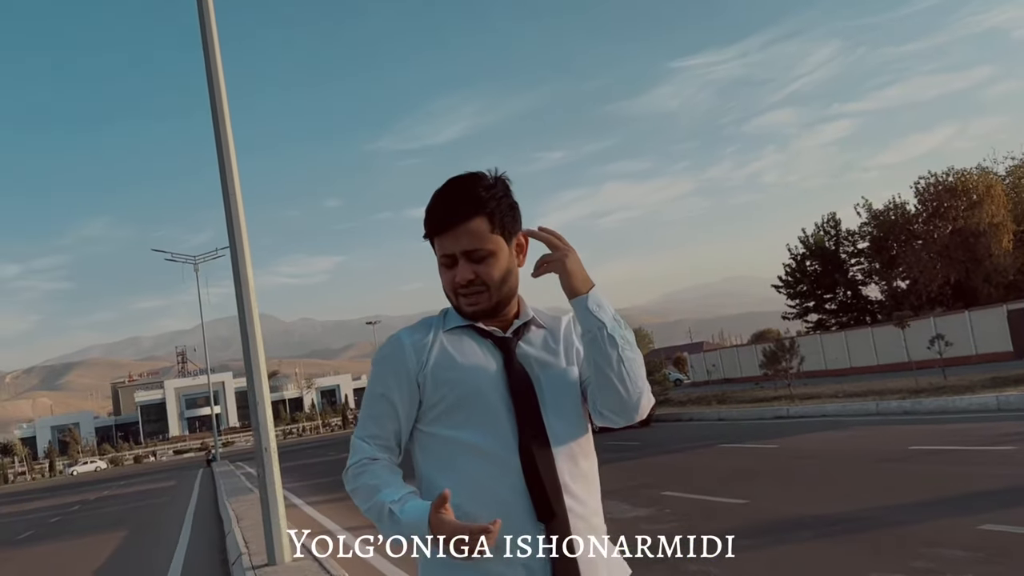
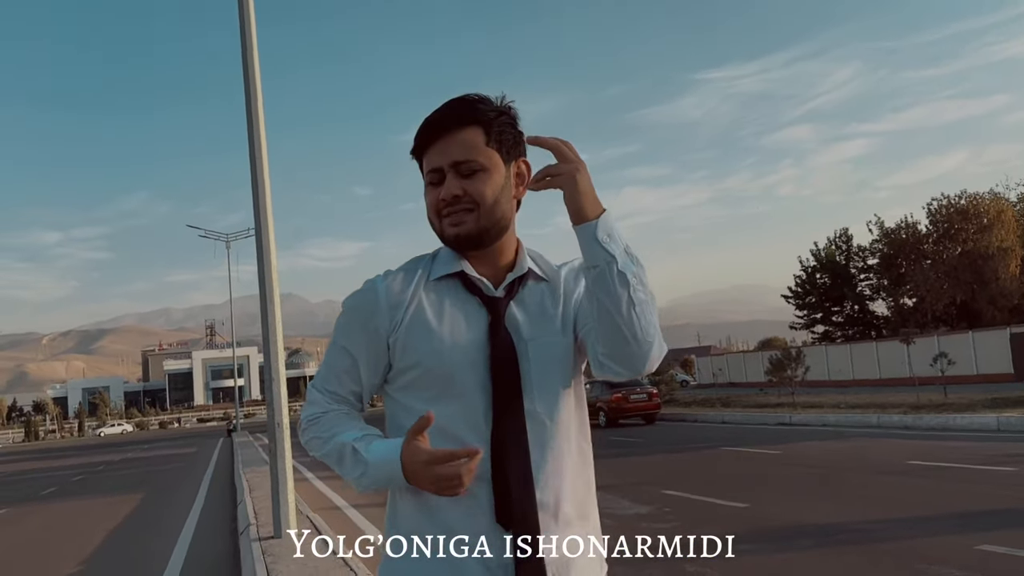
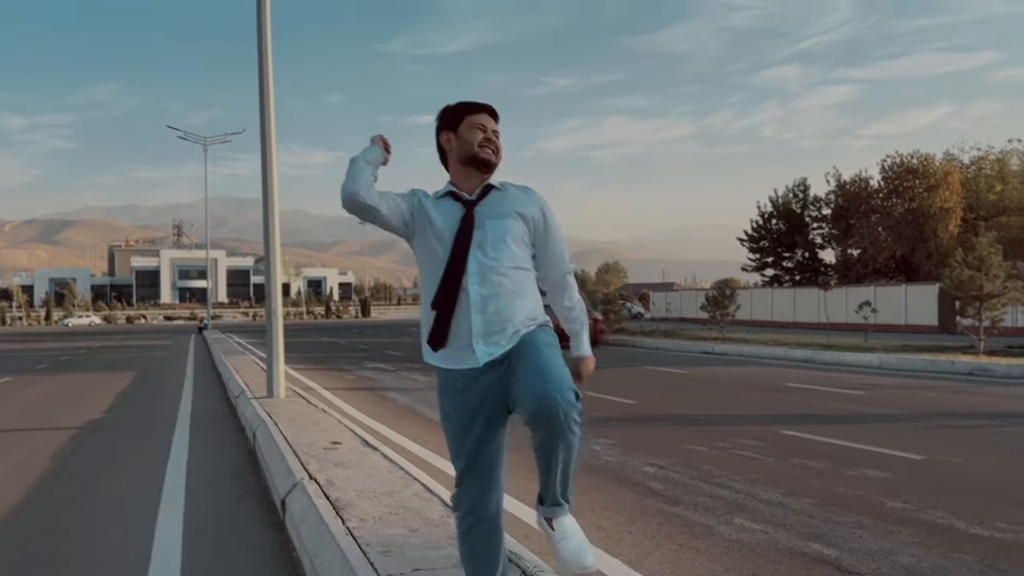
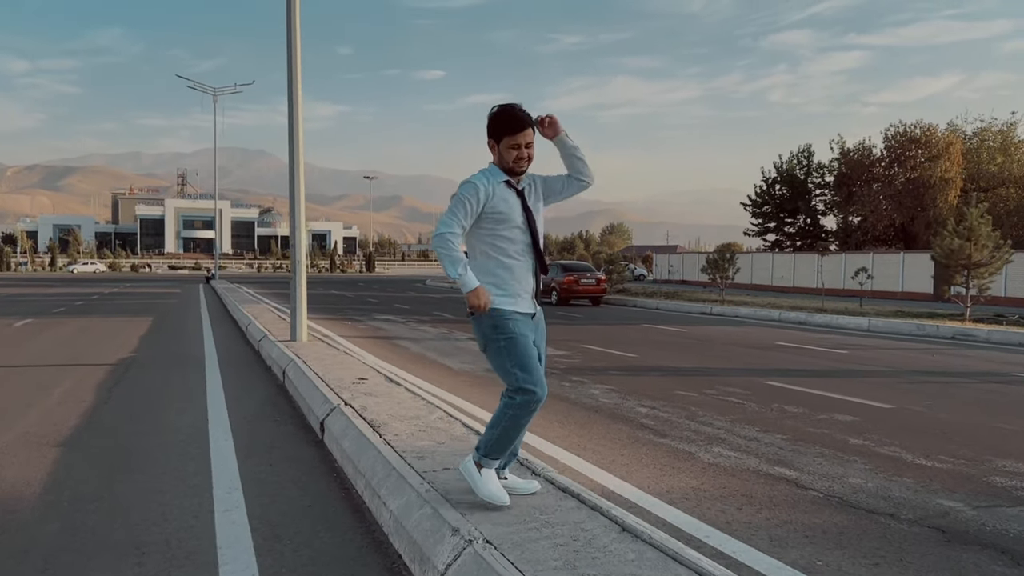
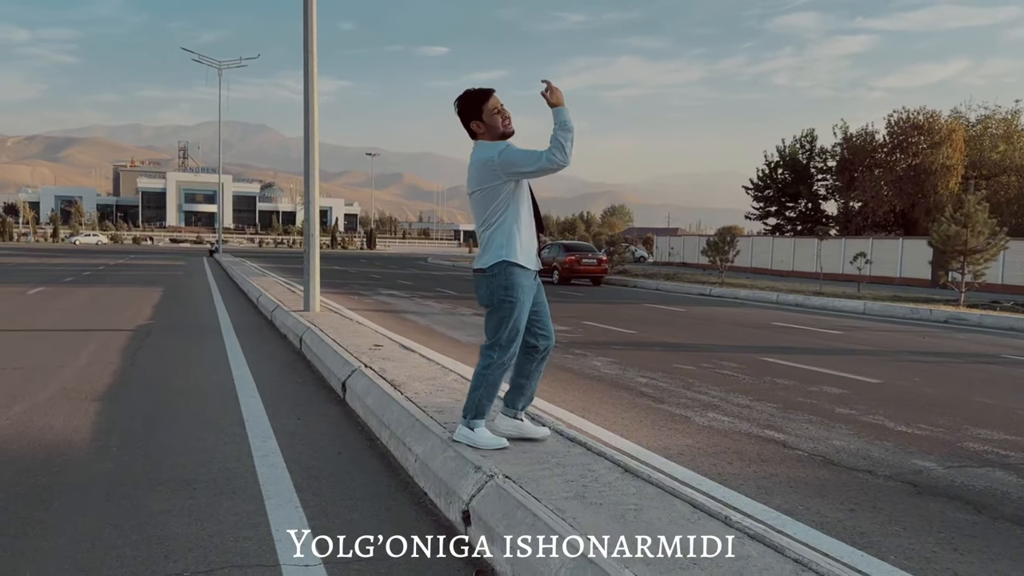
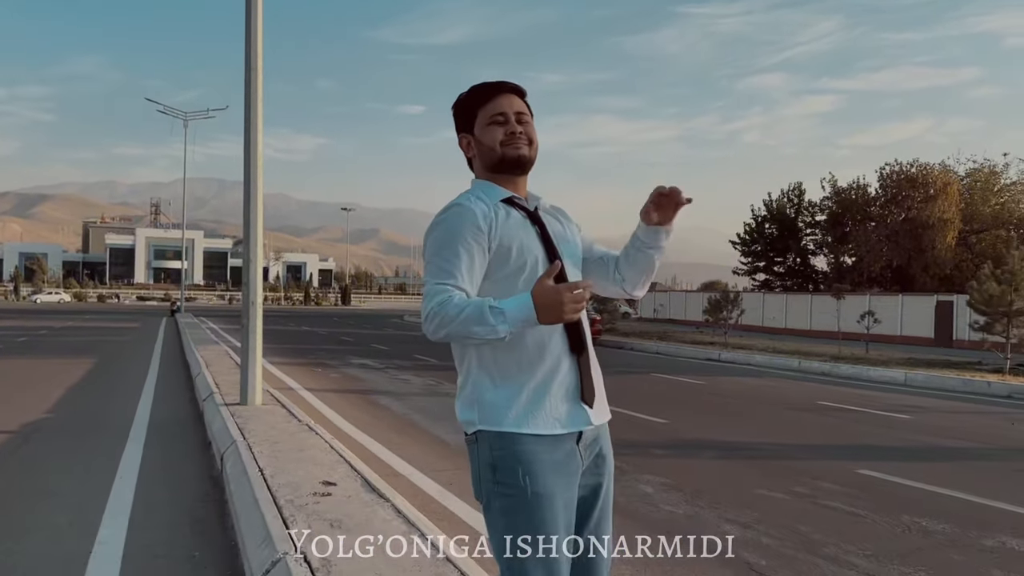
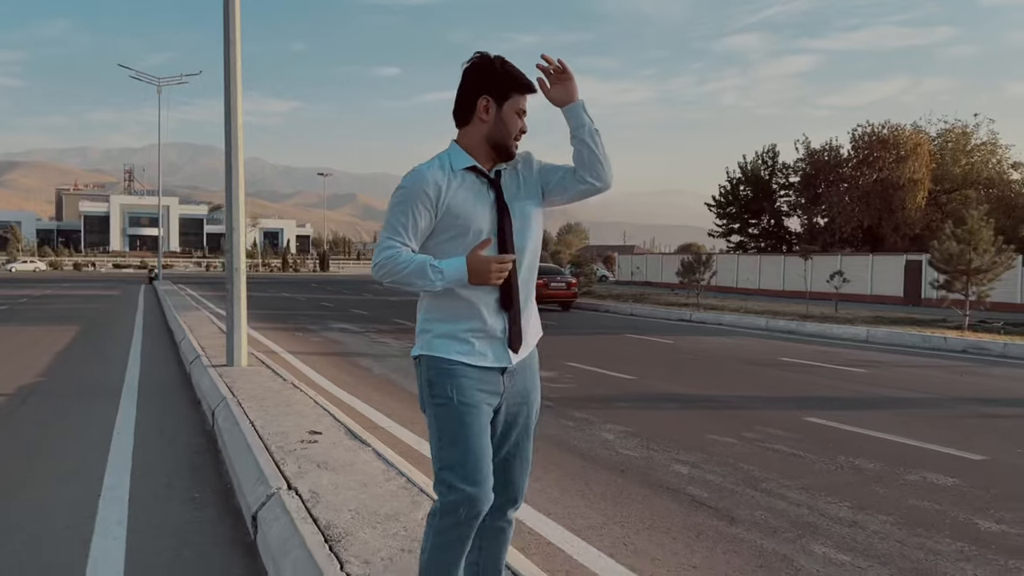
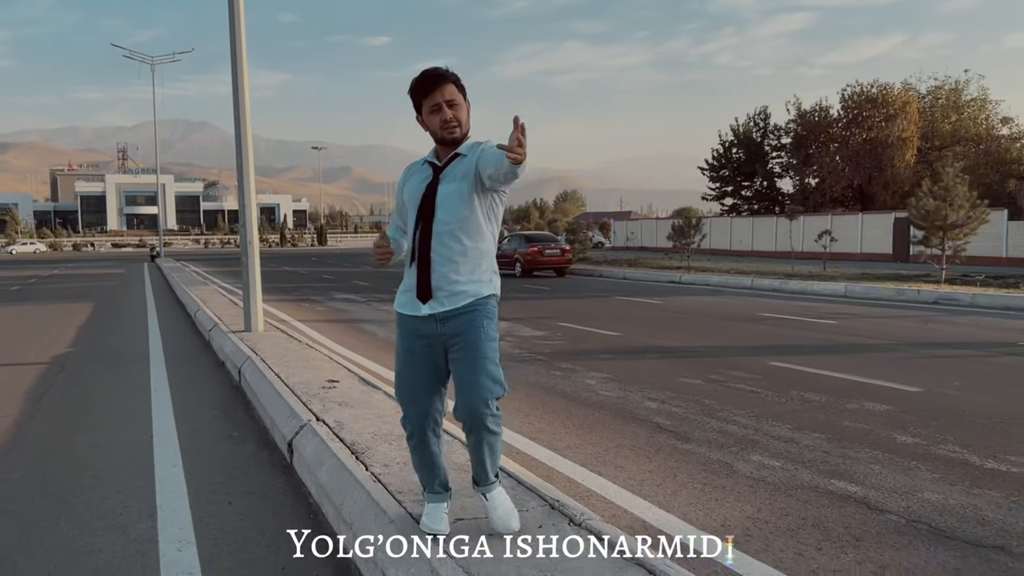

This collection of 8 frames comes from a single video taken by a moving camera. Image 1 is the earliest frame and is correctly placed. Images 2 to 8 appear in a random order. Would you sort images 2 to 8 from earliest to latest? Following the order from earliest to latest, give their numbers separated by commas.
2, 6, 7, 8, 5, 4, 3
